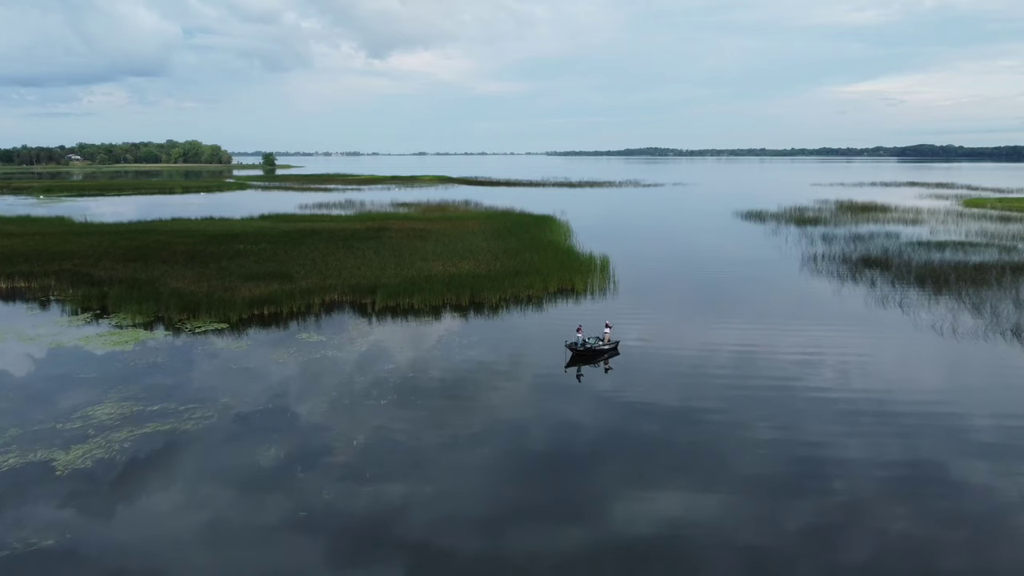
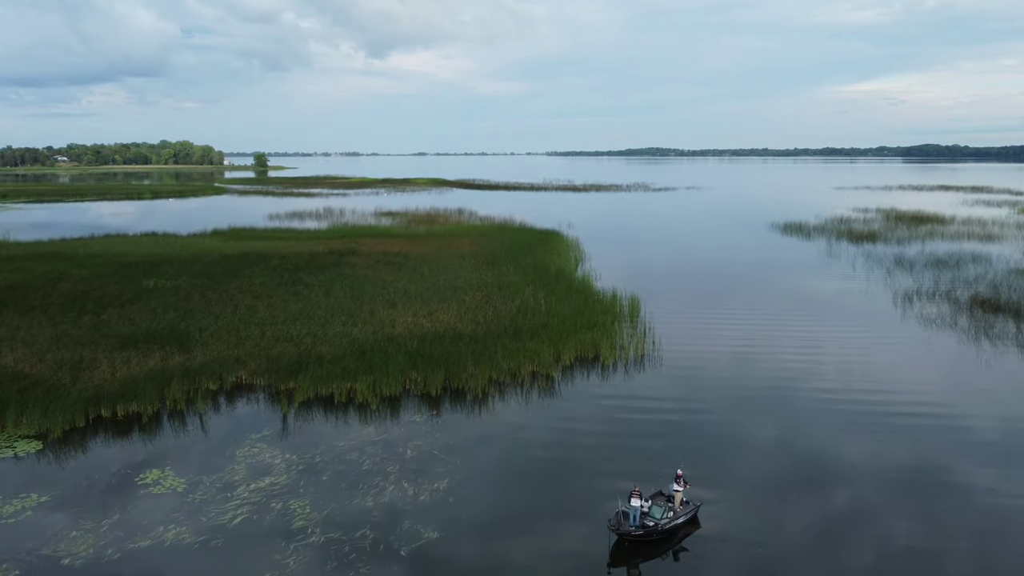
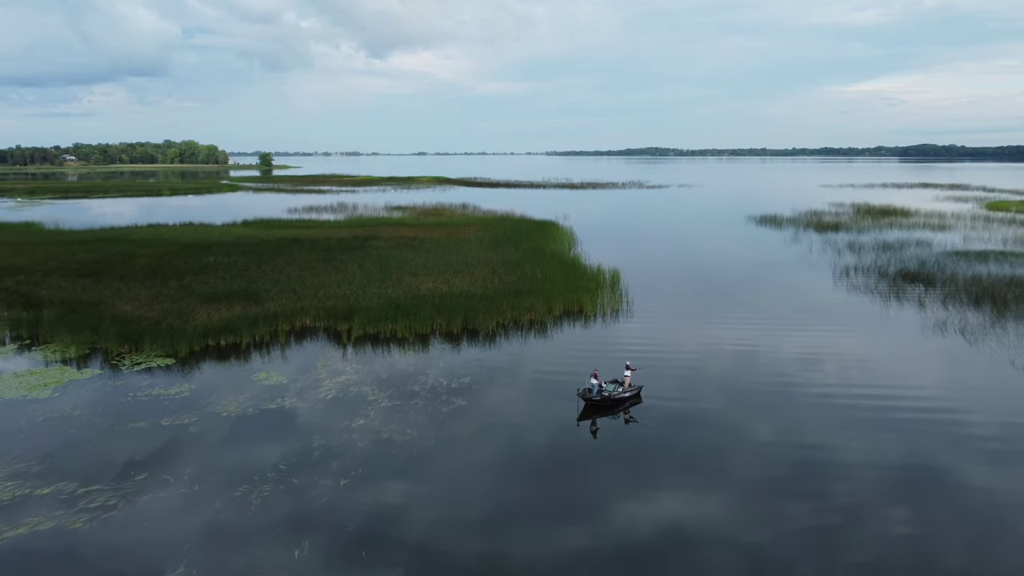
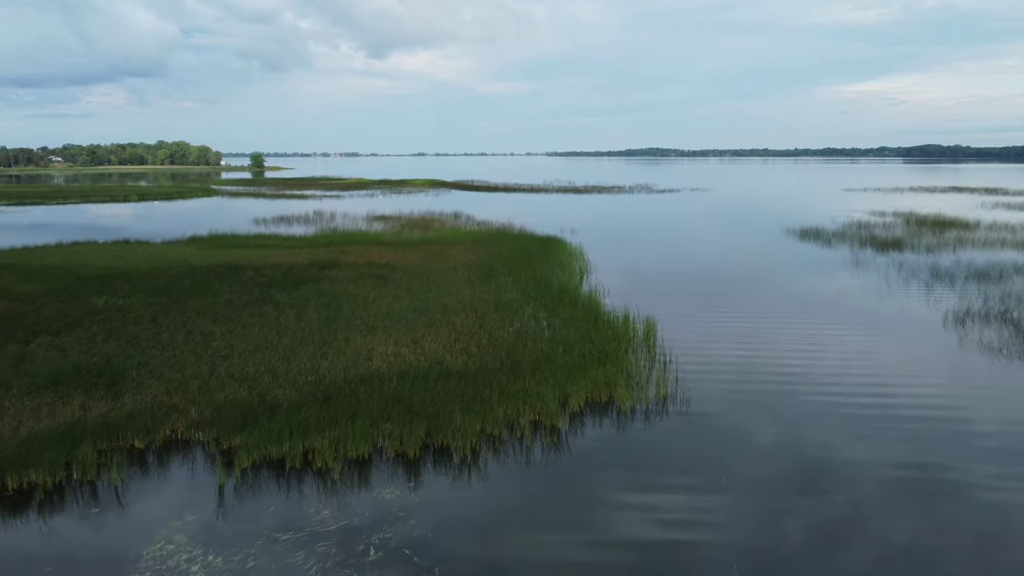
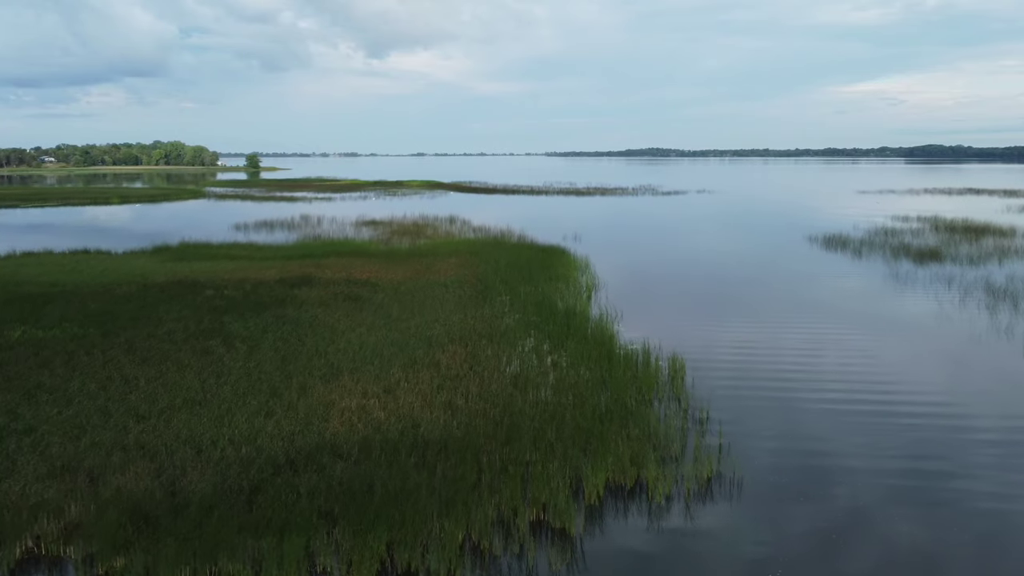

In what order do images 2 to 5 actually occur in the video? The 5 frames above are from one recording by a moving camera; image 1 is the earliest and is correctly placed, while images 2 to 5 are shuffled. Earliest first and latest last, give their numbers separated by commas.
3, 2, 4, 5
